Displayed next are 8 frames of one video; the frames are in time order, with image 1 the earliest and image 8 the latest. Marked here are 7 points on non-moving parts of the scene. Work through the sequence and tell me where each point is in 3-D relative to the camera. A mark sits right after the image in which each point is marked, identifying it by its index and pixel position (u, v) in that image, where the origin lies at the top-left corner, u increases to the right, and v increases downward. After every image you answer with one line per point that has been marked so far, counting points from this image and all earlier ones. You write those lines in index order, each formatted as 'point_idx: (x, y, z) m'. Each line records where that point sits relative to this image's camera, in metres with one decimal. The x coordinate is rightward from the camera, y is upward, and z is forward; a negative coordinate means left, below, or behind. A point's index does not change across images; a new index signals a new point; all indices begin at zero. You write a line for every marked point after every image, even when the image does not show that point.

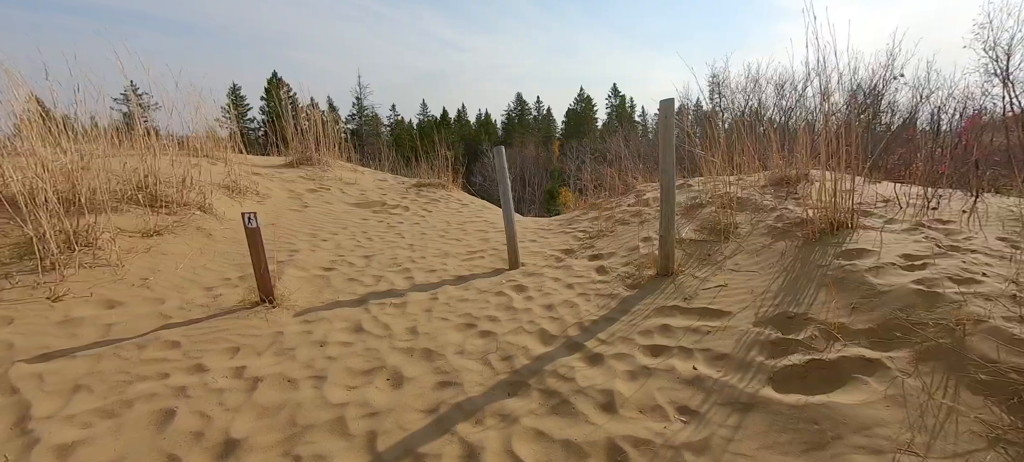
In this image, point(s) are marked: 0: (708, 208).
0: (+2.2, +0.3, +4.8) m
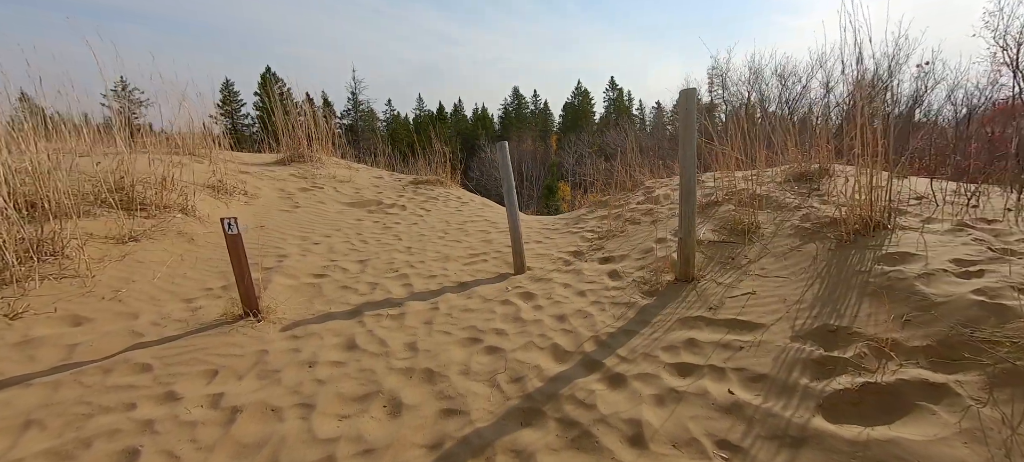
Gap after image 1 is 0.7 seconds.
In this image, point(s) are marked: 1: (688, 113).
0: (+2.2, +0.3, +4.5) m
1: (+1.2, +0.9, +3.1) m
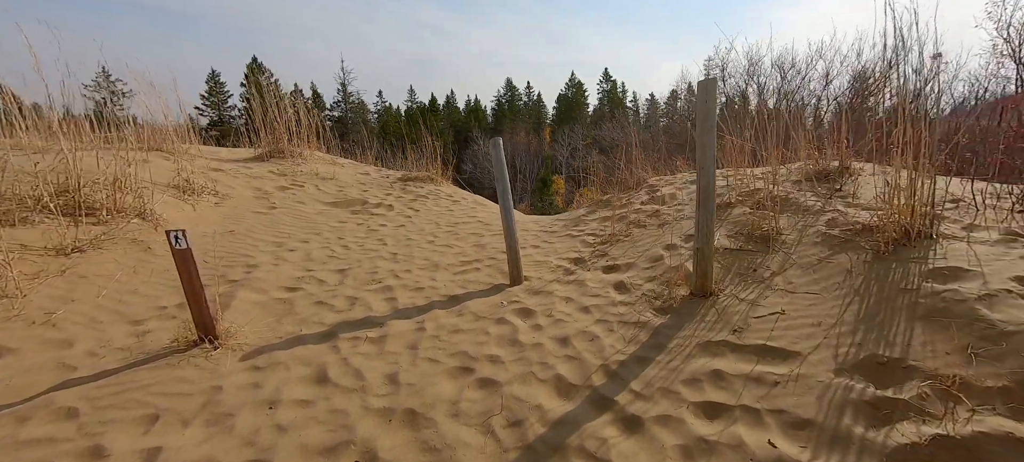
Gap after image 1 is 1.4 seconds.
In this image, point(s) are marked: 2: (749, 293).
0: (+2.2, +0.2, +4.2) m
1: (+1.2, +0.8, +2.8) m
2: (+1.6, -0.4, +2.9) m
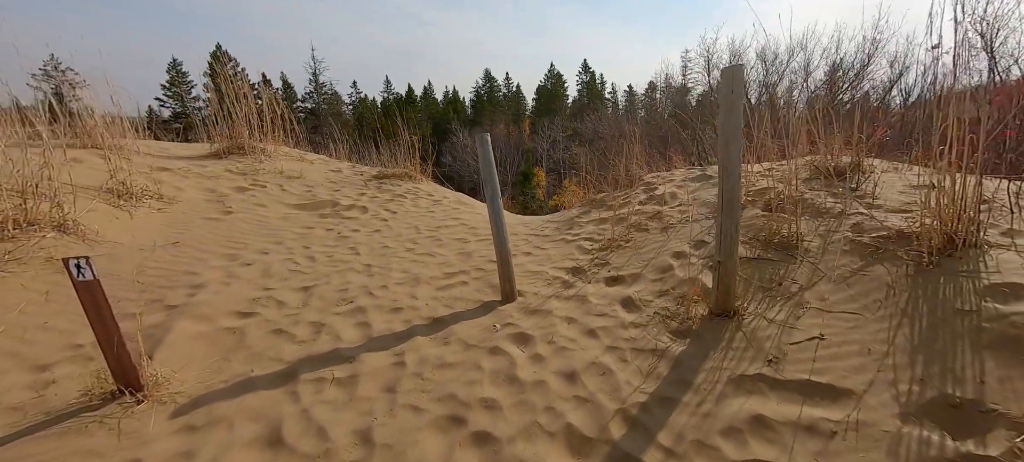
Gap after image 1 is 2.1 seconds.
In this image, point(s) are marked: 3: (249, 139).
0: (+2.1, +0.2, +3.8) m
1: (+1.2, +0.7, +2.4) m
2: (+1.5, -0.5, +2.5) m
3: (-4.1, +1.4, +6.7) m
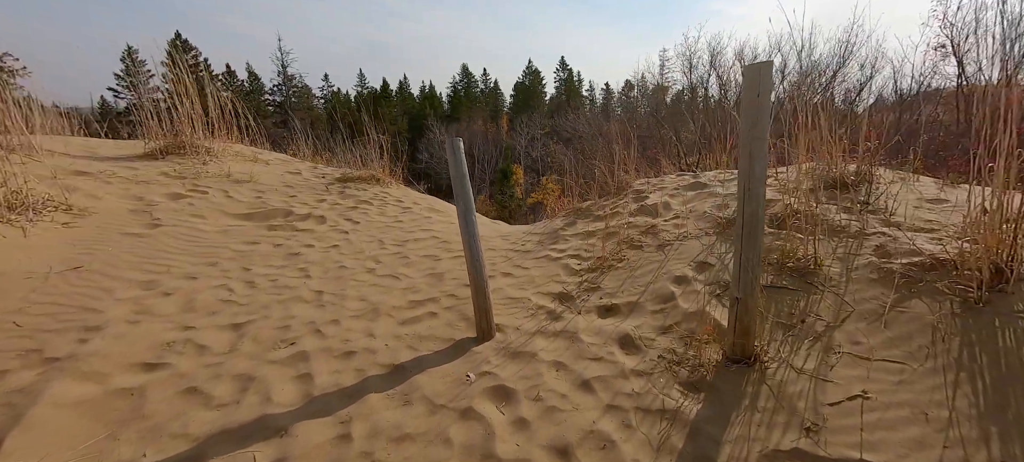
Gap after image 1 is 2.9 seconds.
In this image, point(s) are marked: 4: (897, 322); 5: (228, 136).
0: (+1.9, +0.1, +3.5) m
1: (+1.1, +0.6, +1.9) m
2: (+1.4, -0.6, +2.1) m
3: (-4.4, +1.3, +5.9) m
4: (+1.9, -0.5, +2.2) m
5: (-4.4, +1.5, +6.9) m
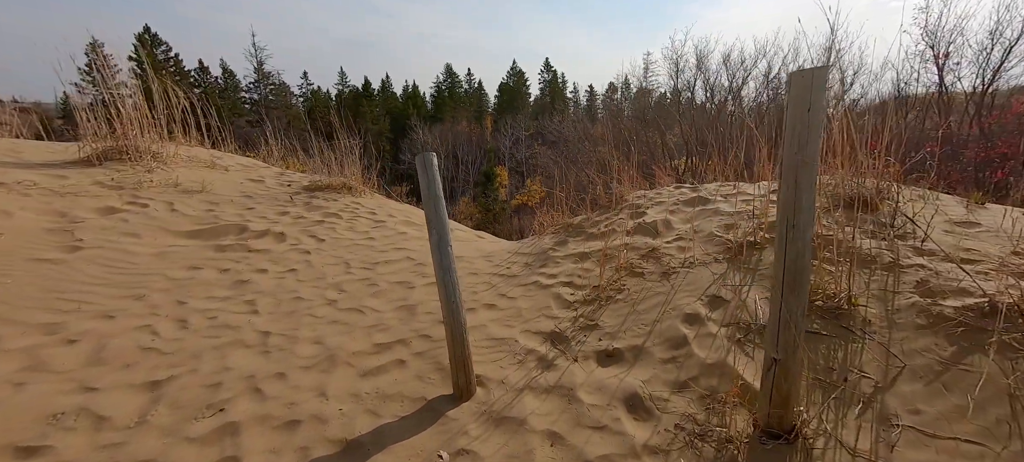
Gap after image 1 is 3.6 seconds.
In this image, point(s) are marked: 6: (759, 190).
0: (+1.8, -0.1, +3.1) m
1: (+1.0, +0.4, +1.5) m
2: (+1.4, -0.8, +1.7) m
3: (-4.6, +1.1, +5.3) m
4: (+1.9, -0.6, +1.8) m
5: (-4.7, +1.3, +6.3) m
6: (+2.2, +0.4, +4.0) m
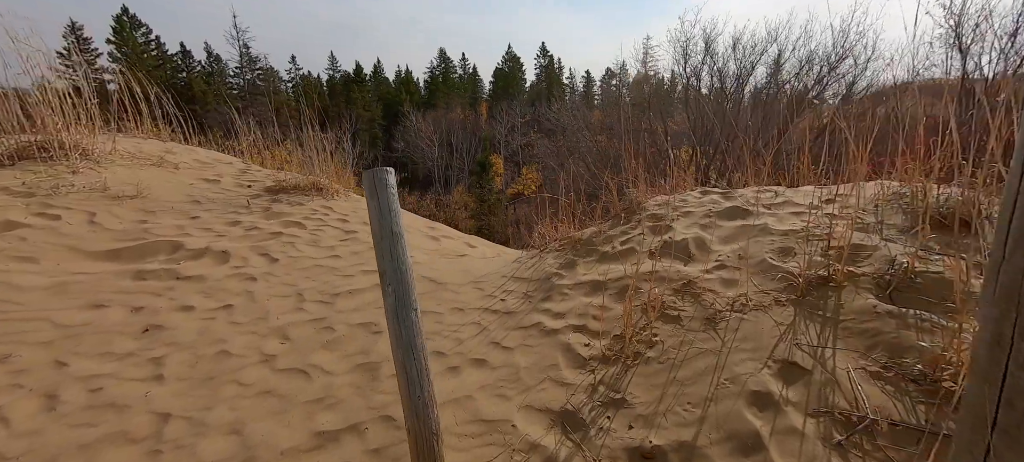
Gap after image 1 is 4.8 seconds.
0: (+1.8, -0.3, +2.3) m
1: (+1.0, +0.2, +0.8) m
2: (+1.4, -1.0, +1.0) m
3: (-4.6, +1.0, +4.5) m
4: (+1.9, -0.8, +1.1) m
5: (-4.7, +1.2, +5.5) m
6: (+2.2, +0.2, +3.2) m
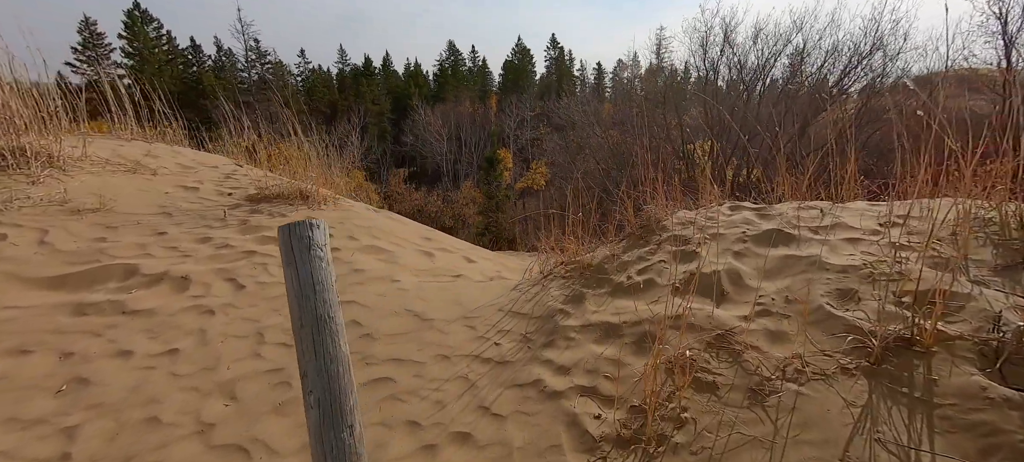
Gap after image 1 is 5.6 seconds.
0: (+1.7, -0.5, +1.8) m
1: (+0.9, 0.0, +0.3) m
2: (+1.3, -1.2, +0.5) m
3: (-4.6, +0.9, +4.1) m
4: (+1.8, -1.0, +0.6) m
5: (-4.7, +1.1, +5.1) m
6: (+2.2, +0.1, +2.7) m
